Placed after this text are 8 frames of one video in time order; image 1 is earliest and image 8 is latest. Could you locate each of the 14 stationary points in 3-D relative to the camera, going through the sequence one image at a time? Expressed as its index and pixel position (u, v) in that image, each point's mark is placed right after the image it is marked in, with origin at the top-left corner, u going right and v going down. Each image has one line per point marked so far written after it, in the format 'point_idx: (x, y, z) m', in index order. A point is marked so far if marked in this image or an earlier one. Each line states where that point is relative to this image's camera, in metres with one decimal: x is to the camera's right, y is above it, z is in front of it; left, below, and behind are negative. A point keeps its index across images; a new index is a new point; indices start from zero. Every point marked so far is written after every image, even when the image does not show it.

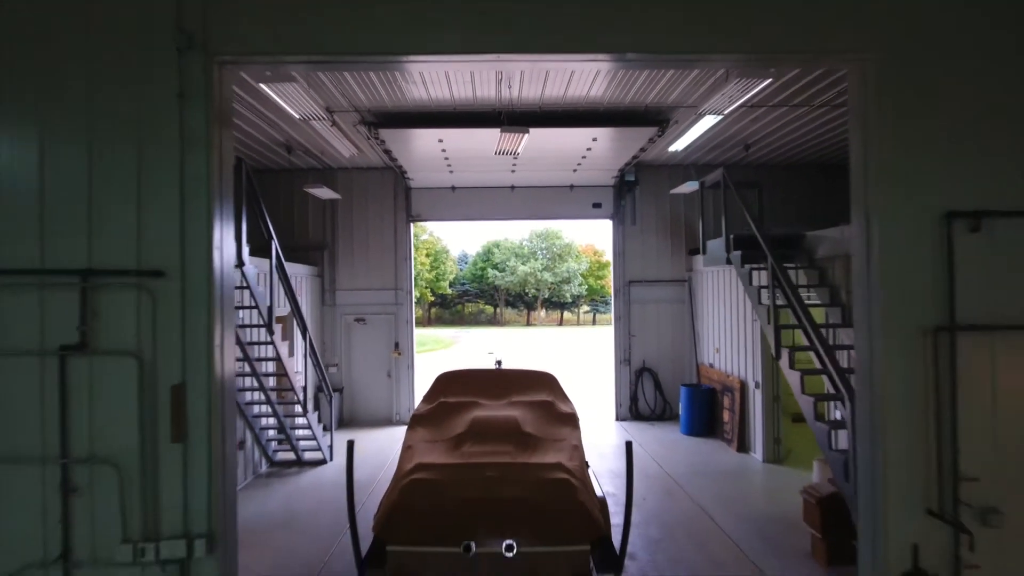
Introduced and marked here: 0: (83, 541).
0: (-1.8, -1.1, +2.2) m
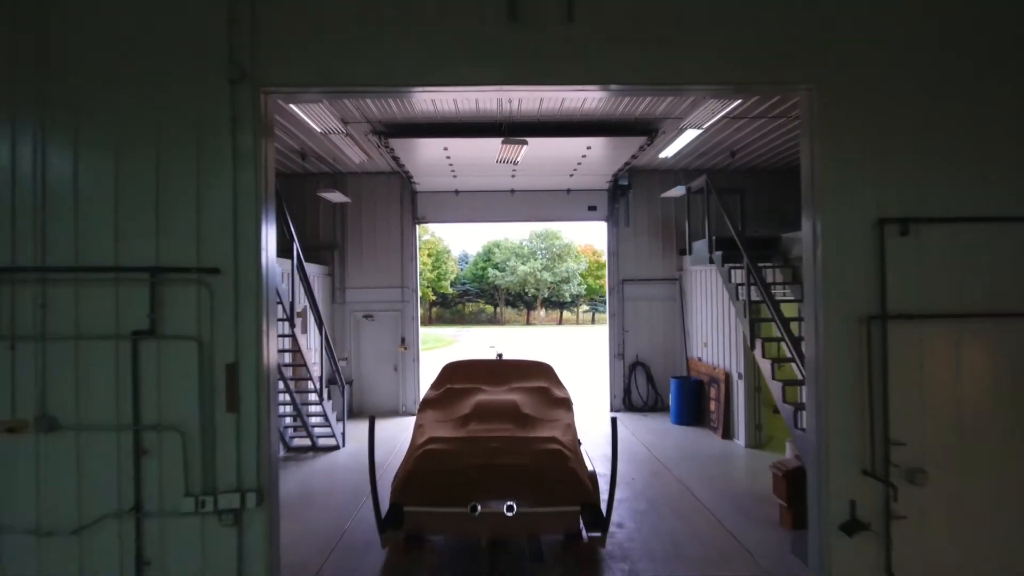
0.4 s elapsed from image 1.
0: (-1.8, -1.0, +2.6) m
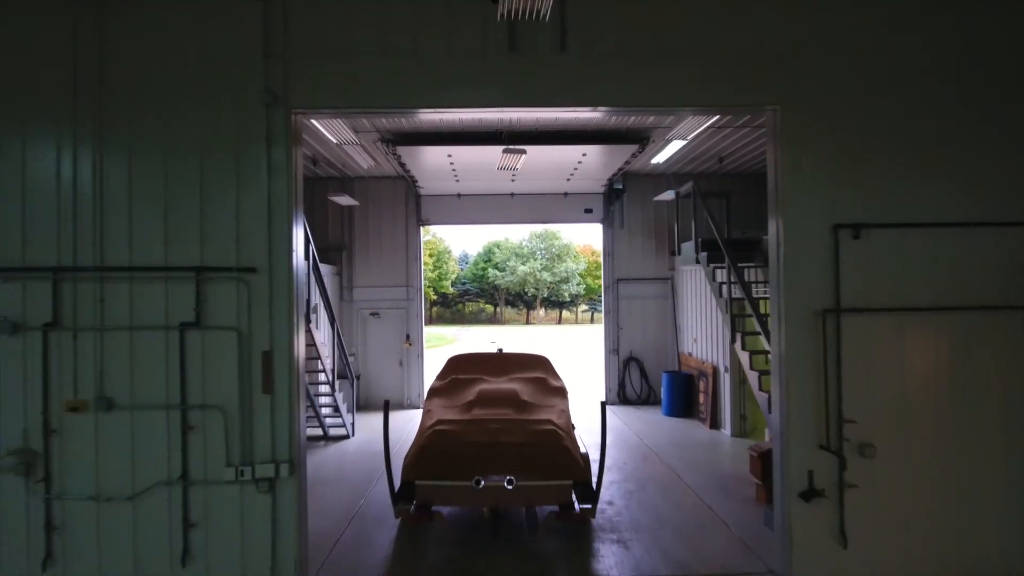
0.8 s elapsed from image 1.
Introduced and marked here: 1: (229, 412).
0: (-1.8, -1.0, +3.0) m
1: (-1.6, -0.7, +3.0) m
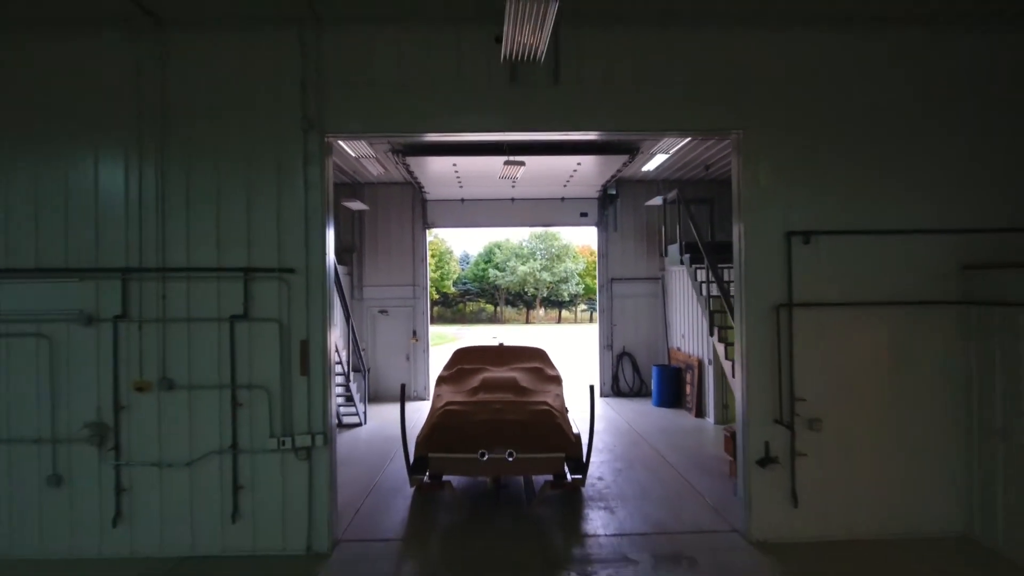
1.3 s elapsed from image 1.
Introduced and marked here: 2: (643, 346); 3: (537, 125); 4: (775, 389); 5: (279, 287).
0: (-1.8, -1.0, +3.5) m
1: (-1.6, -0.7, +3.5) m
2: (+2.2, -1.0, +8.5) m
3: (+0.2, +1.2, +3.7) m
4: (+1.8, -0.7, +3.6) m
5: (-1.6, 0.0, +3.5) m
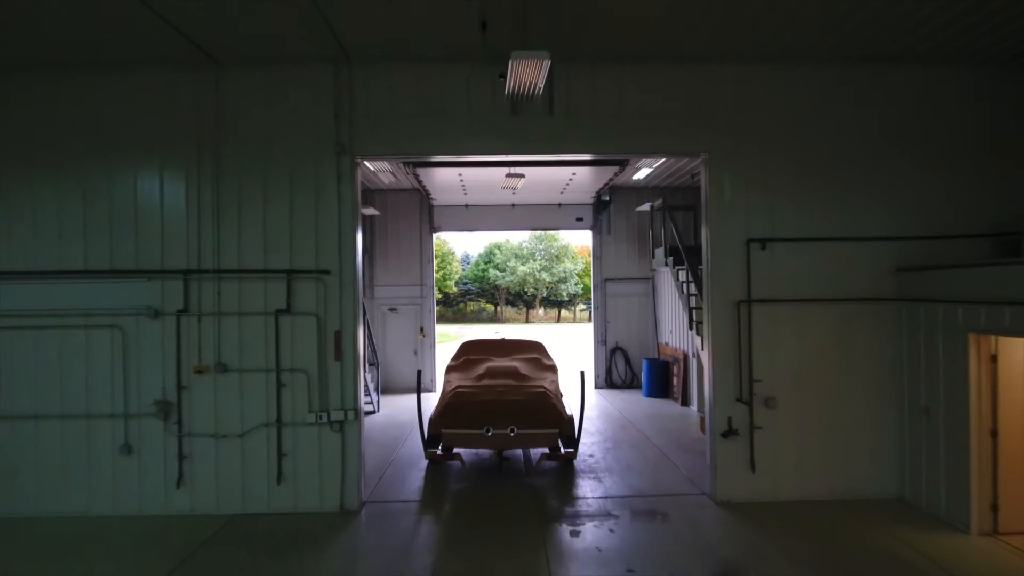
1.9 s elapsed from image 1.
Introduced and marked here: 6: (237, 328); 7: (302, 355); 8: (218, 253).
0: (-1.8, -1.0, +4.2) m
1: (-1.6, -0.7, +4.2) m
2: (+2.2, -0.9, +9.1) m
3: (+0.2, +1.2, +4.3) m
4: (+1.9, -0.7, +4.2) m
5: (-1.6, 0.0, +4.2) m
6: (-2.2, -0.3, +4.2) m
7: (-1.7, -0.5, +4.2) m
8: (-2.4, +0.3, +4.2) m
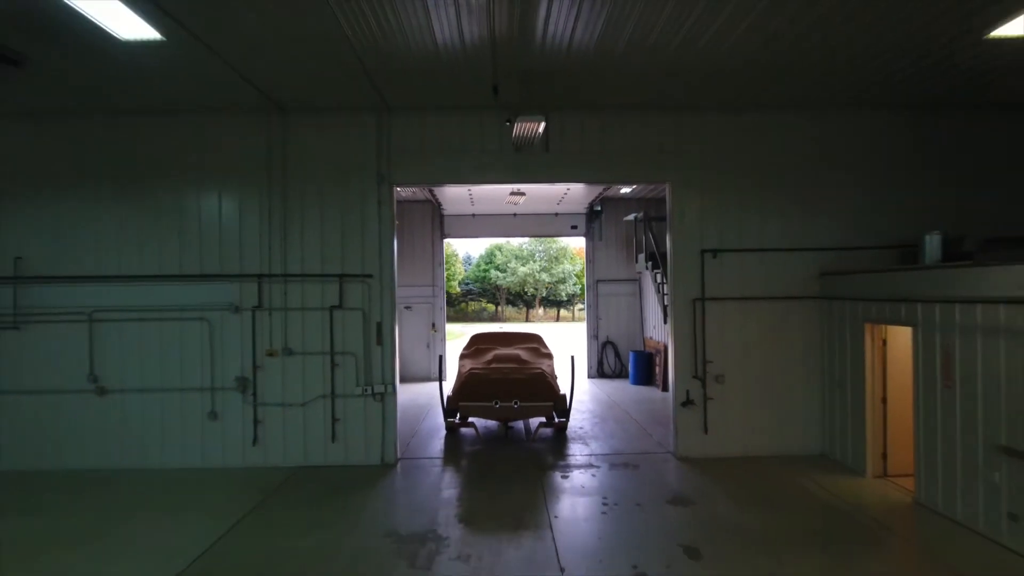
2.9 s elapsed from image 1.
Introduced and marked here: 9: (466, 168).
0: (-1.8, -1.0, +5.3) m
1: (-1.6, -0.7, +5.3) m
2: (+2.2, -1.0, +10.2) m
3: (+0.2, +1.2, +5.5) m
4: (+1.9, -0.7, +5.4) m
5: (-1.5, 0.0, +5.3) m
6: (-2.2, -0.3, +5.3) m
7: (-1.7, -0.6, +5.3) m
8: (-2.3, +0.3, +5.3) m
9: (-0.5, +1.3, +5.4) m
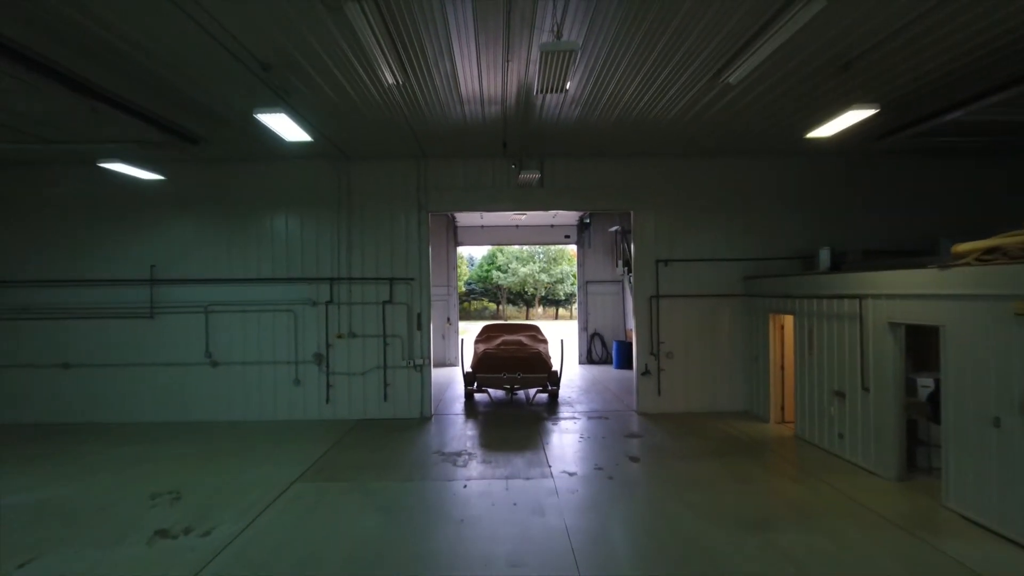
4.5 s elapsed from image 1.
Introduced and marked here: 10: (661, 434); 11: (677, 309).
0: (-1.7, -1.0, +7.2) m
1: (-1.5, -0.7, +7.2) m
2: (+2.3, -1.0, +12.1) m
3: (+0.3, +1.2, +7.4) m
4: (+2.0, -0.7, +7.3) m
5: (-1.5, 0.0, +7.2) m
6: (-2.1, -0.3, +7.2) m
7: (-1.6, -0.6, +7.2) m
8: (-2.3, +0.3, +7.2) m
9: (-0.4, +1.3, +7.3) m
10: (+1.9, -1.8, +6.4) m
11: (+2.3, -0.3, +7.3) m
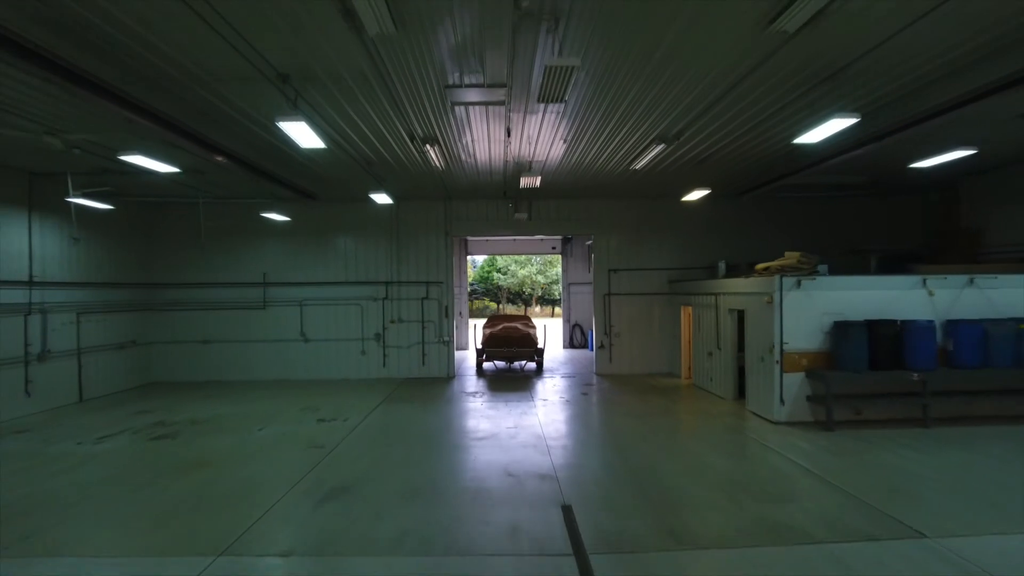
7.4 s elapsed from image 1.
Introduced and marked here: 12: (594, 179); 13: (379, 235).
0: (-1.7, -1.0, +10.6) m
1: (-1.6, -0.7, +10.5) m
2: (+2.2, -1.0, +15.5) m
3: (+0.2, +1.2, +10.7) m
4: (+1.9, -0.7, +10.6) m
5: (-1.5, 0.0, +10.6) m
6: (-2.2, -0.3, +10.6) m
7: (-1.6, -0.6, +10.5) m
8: (-2.3, +0.3, +10.6) m
9: (-0.5, +1.2, +10.7) m
10: (+1.8, -1.8, +9.8) m
11: (+2.3, -0.3, +10.7) m
12: (+1.5, +2.0, +9.4) m
13: (-2.8, +1.1, +10.6) m
